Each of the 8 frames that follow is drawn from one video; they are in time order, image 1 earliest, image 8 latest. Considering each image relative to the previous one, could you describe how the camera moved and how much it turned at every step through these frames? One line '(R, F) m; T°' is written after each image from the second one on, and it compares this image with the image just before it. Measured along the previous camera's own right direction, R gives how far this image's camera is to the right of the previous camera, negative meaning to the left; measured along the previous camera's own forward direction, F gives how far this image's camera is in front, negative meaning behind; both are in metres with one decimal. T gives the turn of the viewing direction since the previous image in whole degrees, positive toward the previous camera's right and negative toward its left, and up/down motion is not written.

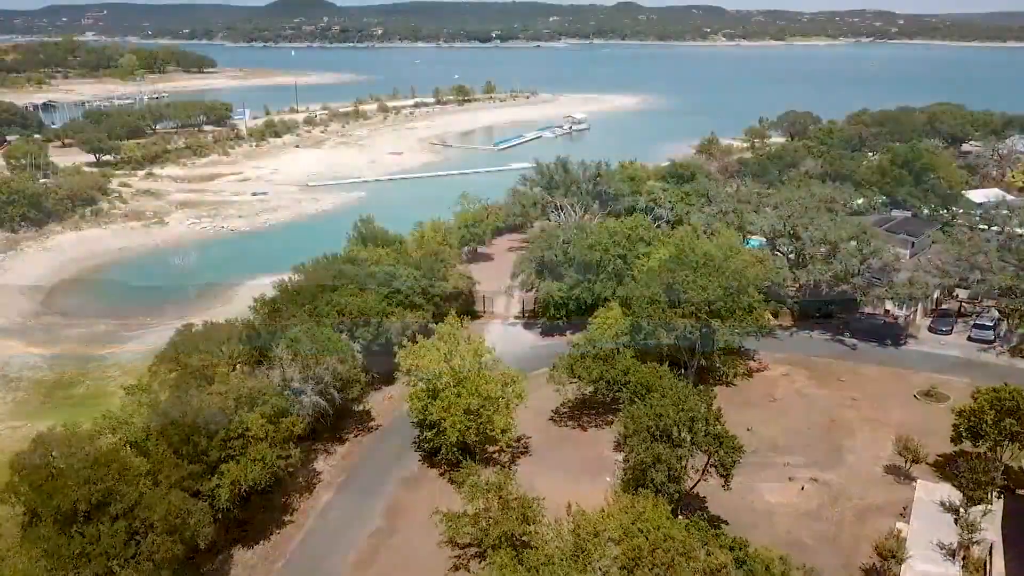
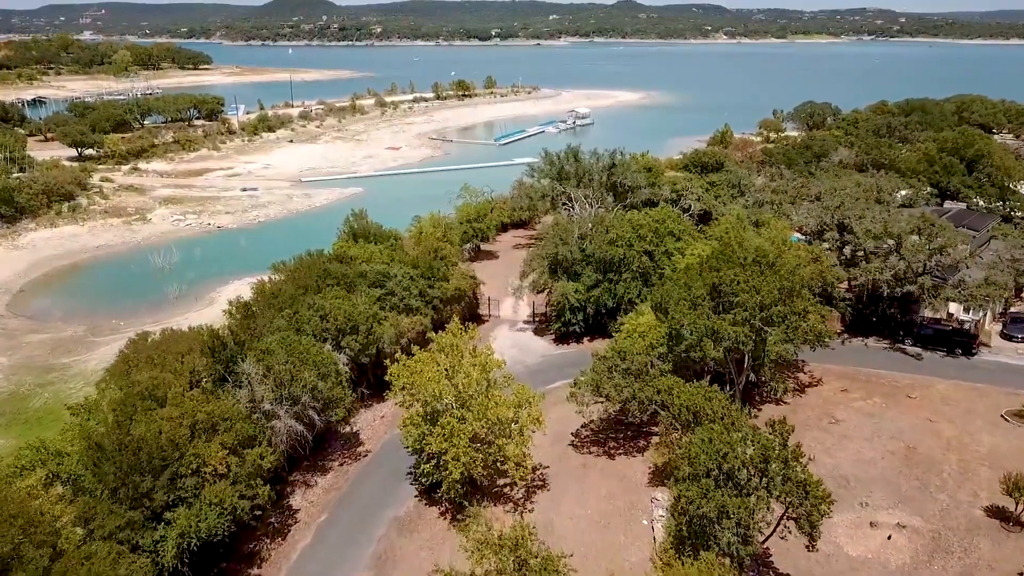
(-0.4, +4.5) m; 0°
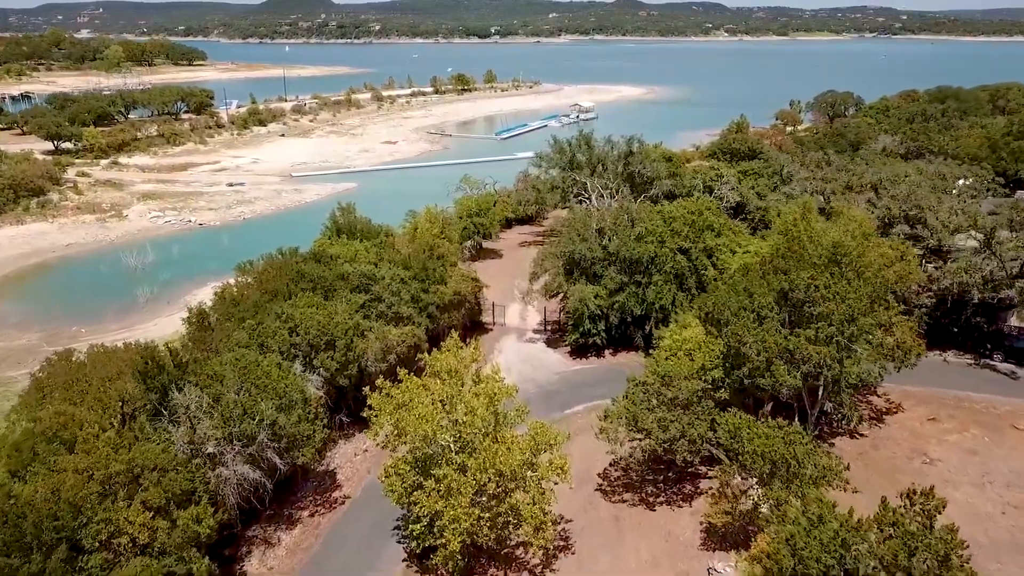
(-0.3, +5.0) m; 0°
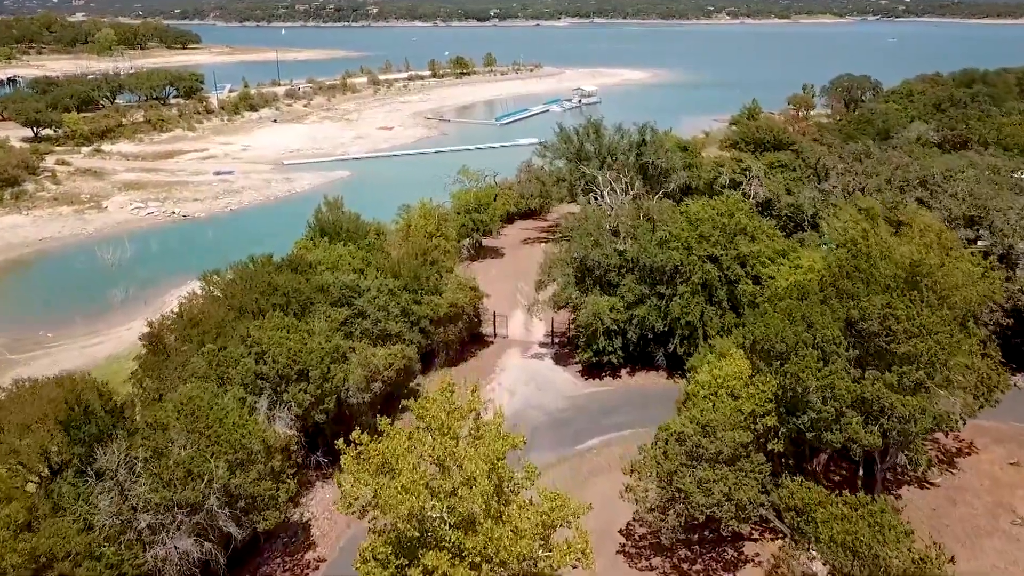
(-0.1, +3.4) m; 0°
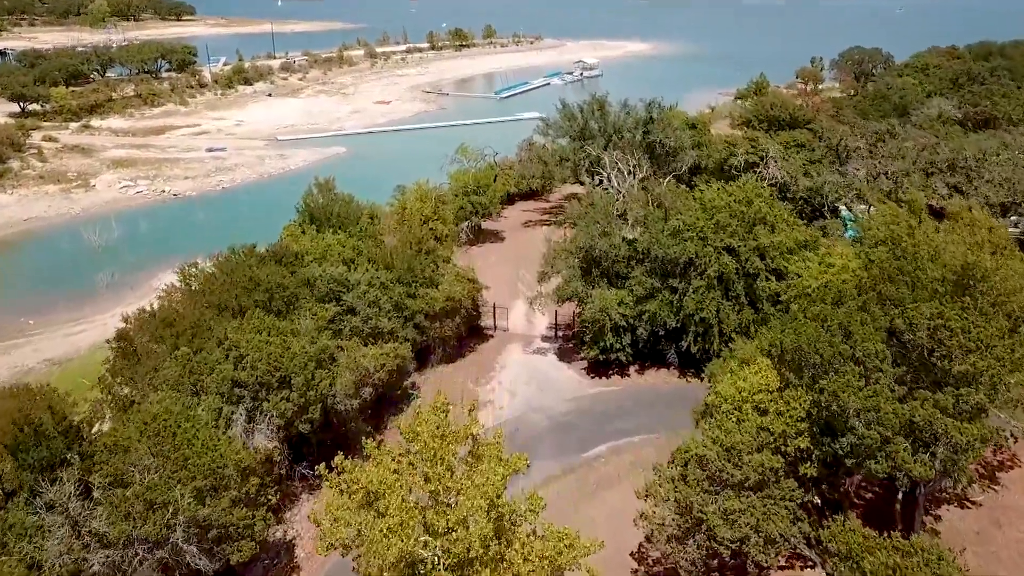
(0.0, +1.7) m; 0°
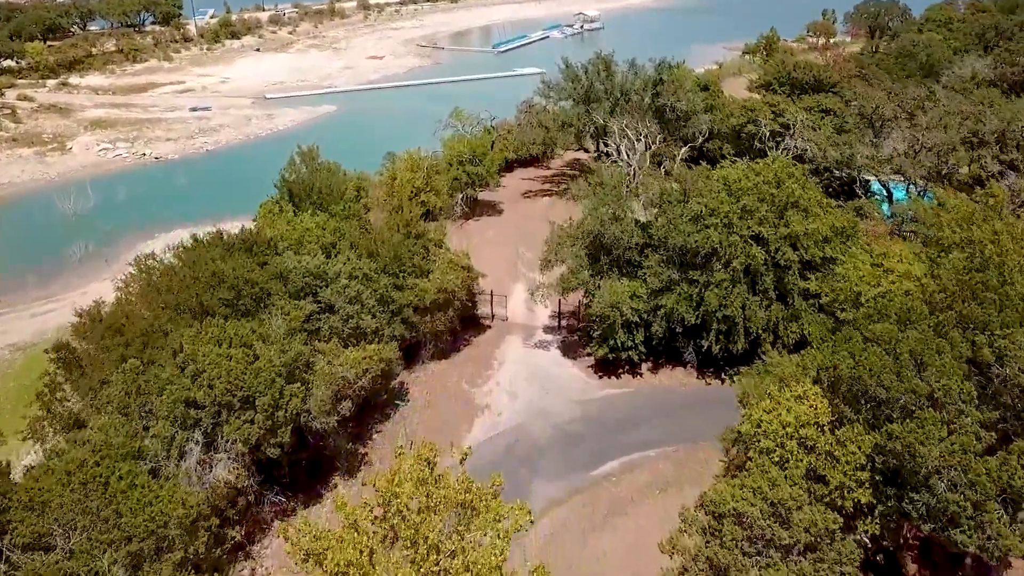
(0.0, +2.5) m; 0°
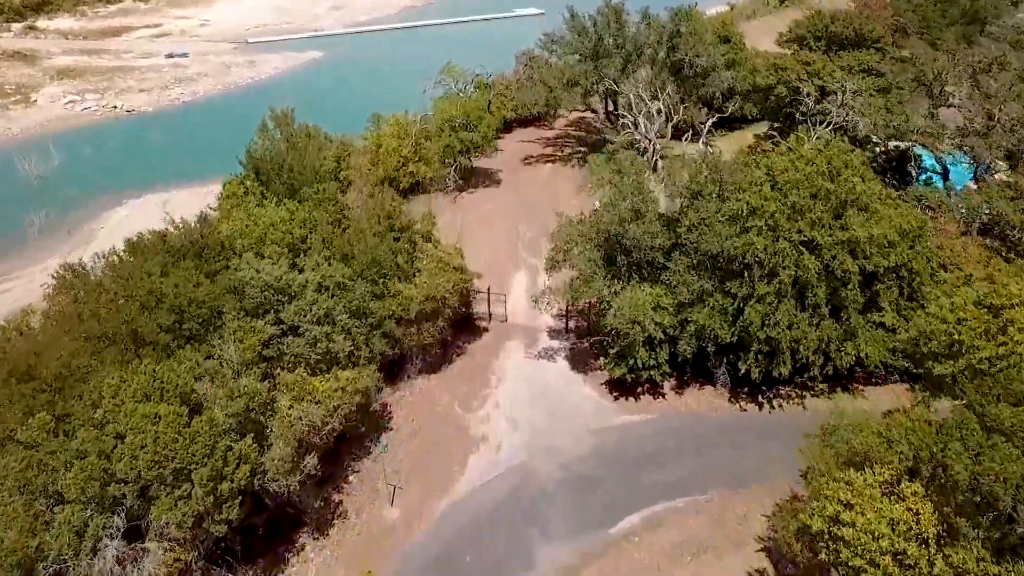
(-0.1, +3.3) m; 0°
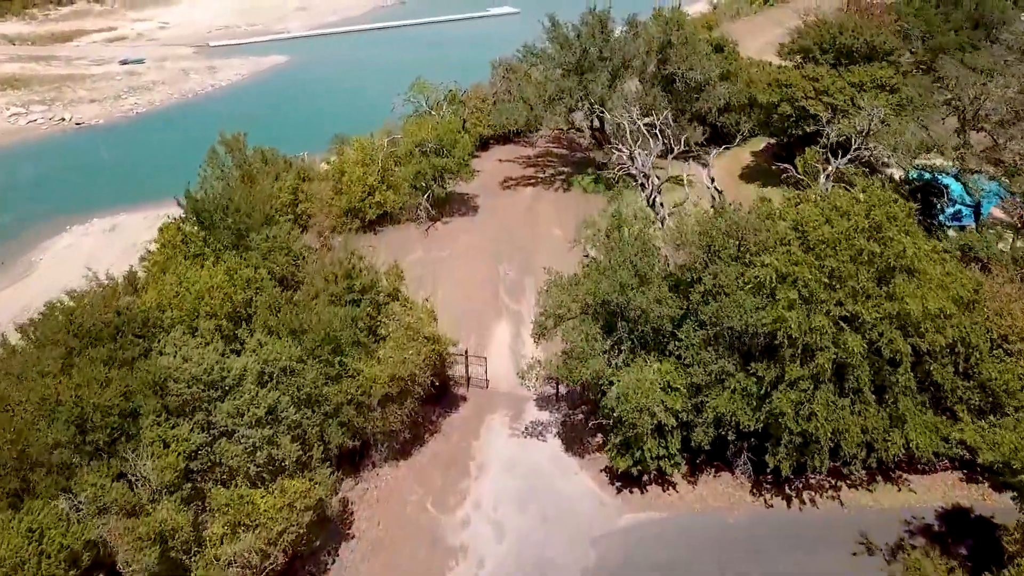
(-0.1, +2.8) m; +2°
